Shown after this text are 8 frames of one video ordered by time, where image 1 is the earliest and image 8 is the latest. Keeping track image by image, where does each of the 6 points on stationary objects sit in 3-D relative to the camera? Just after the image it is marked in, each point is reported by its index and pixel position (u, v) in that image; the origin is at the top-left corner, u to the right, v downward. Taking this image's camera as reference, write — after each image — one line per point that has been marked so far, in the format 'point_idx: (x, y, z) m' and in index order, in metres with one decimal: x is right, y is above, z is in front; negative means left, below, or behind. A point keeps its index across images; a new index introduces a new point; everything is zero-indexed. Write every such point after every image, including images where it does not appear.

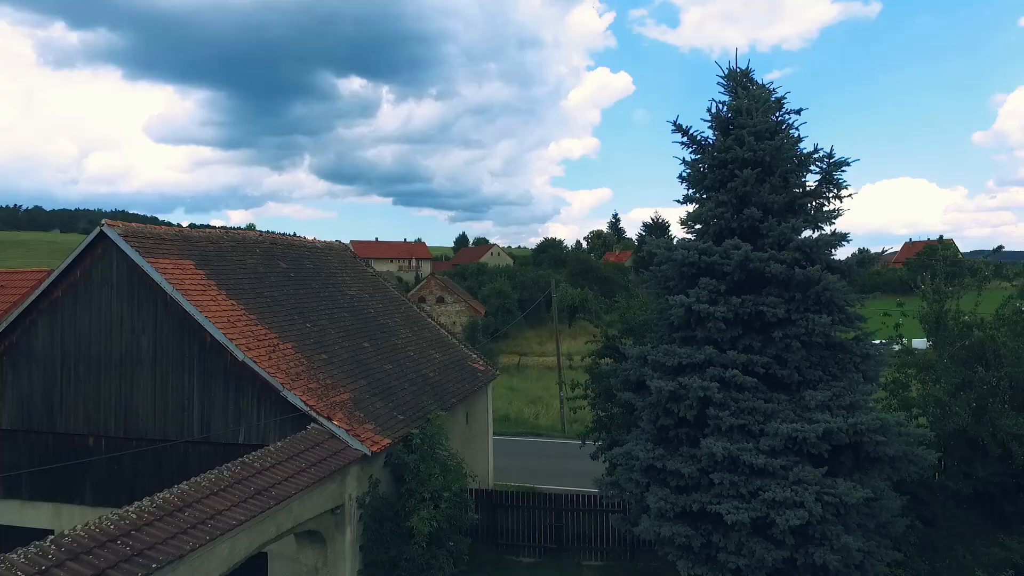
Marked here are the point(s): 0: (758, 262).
0: (+2.6, +0.3, +6.0) m
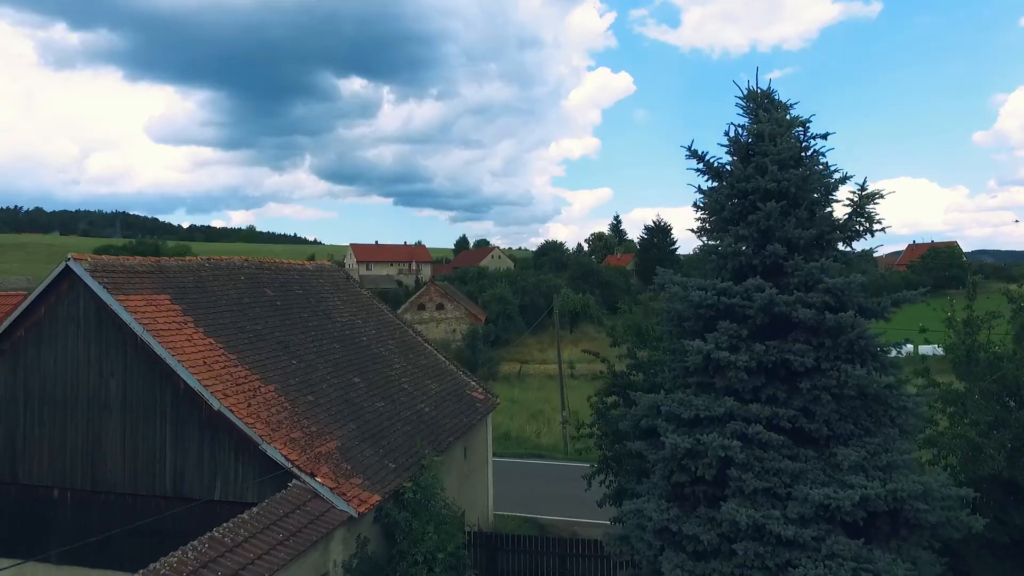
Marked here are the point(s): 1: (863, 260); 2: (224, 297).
0: (+2.6, -0.2, +5.5) m
1: (+3.5, +0.3, +5.8) m
2: (-4.0, -0.1, +7.9) m
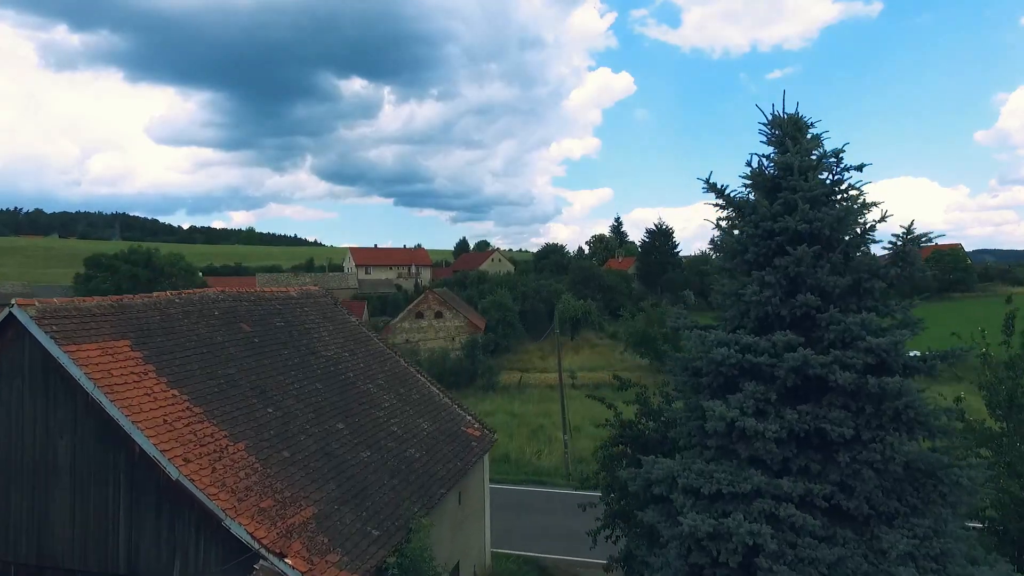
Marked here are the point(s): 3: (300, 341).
0: (+2.5, -0.7, +4.8) m
1: (+3.5, -0.2, +5.1) m
2: (-4.0, -0.6, +7.2) m
3: (-3.3, -0.8, +8.9) m
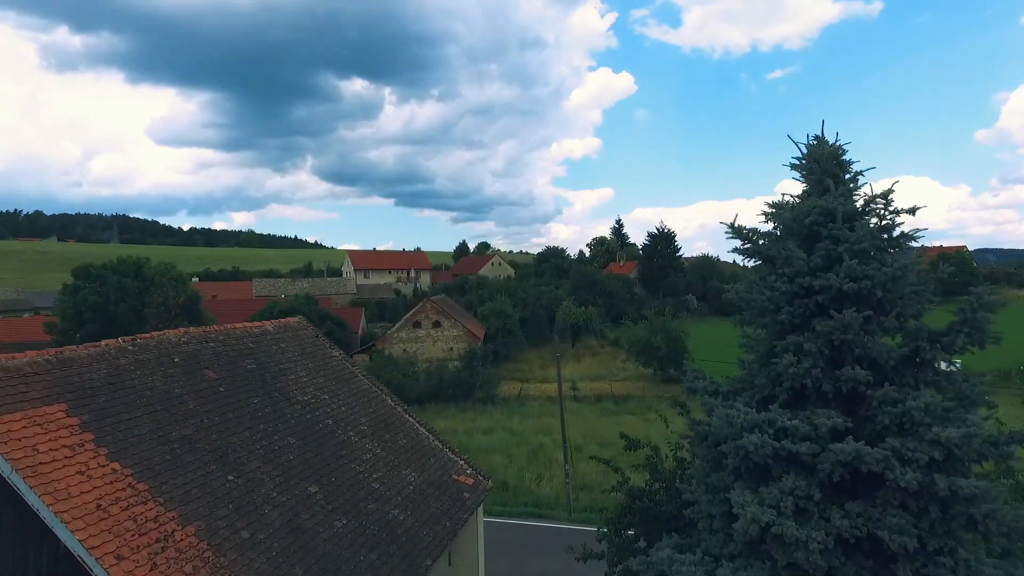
0: (+2.5, -1.2, +3.9) m
1: (+3.4, -0.7, +4.3) m
2: (-4.1, -1.2, +6.4) m
3: (-3.3, -1.4, +8.0) m
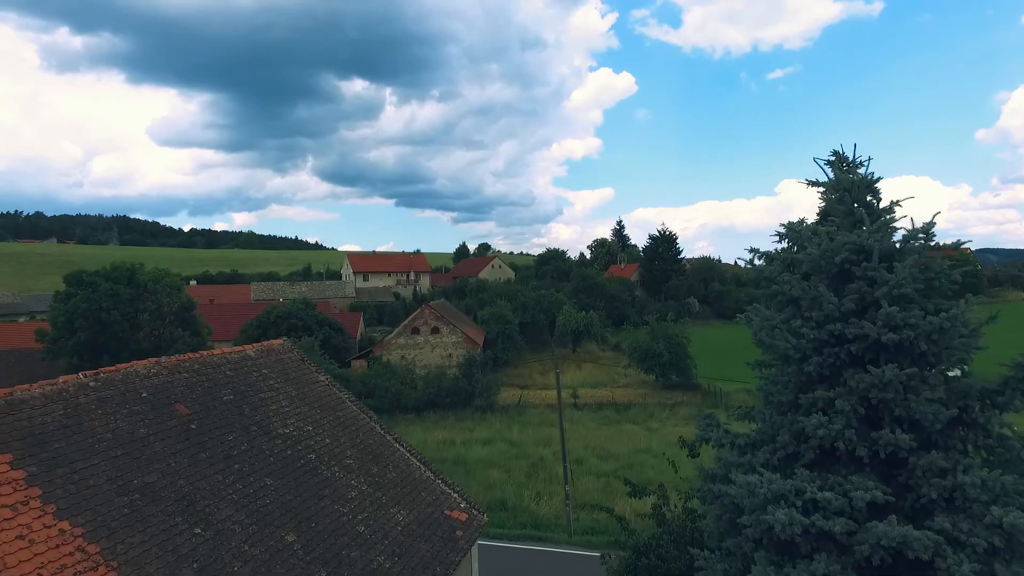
0: (+2.4, -1.5, +3.4) m
1: (+3.3, -1.0, +3.7) m
2: (-4.1, -1.5, +5.9) m
3: (-3.4, -1.7, +7.5) m
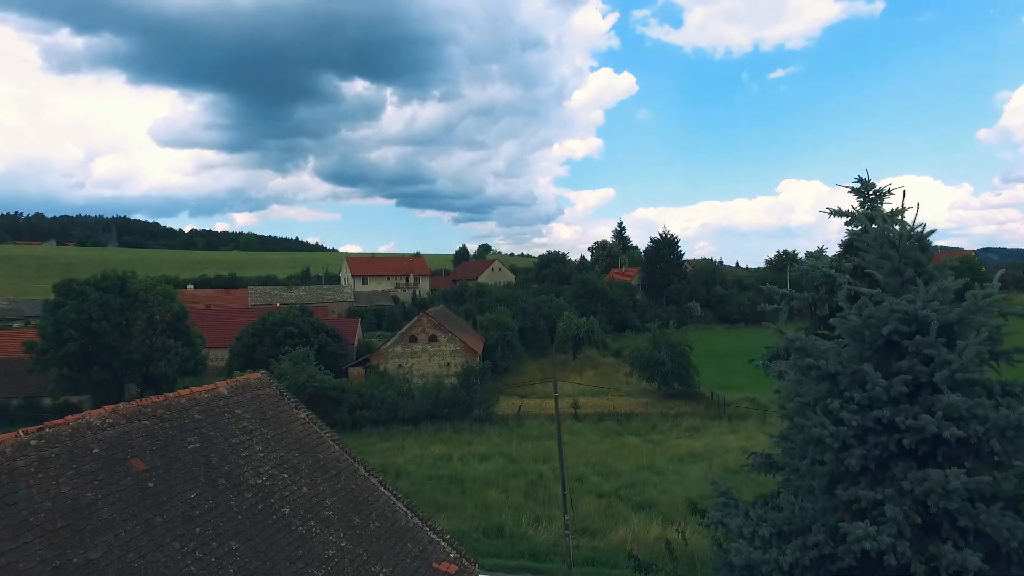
0: (+2.3, -2.0, +2.7) m
1: (+3.2, -1.5, +3.0) m
2: (-4.2, -2.0, +5.2) m
3: (-3.5, -2.1, +6.8) m
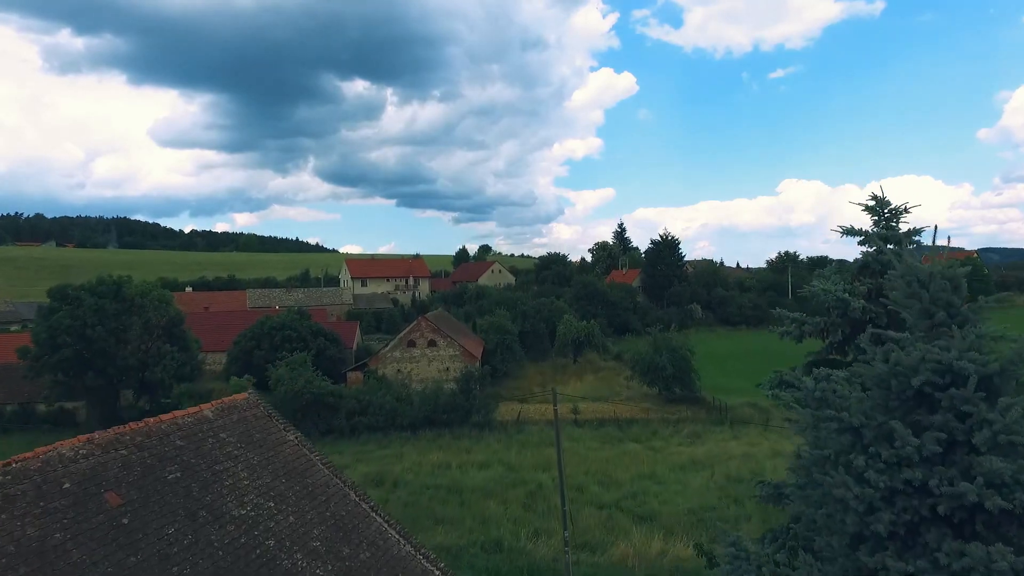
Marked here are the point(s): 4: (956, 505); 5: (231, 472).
0: (+2.3, -2.2, +2.4) m
1: (+3.2, -1.7, +2.7) m
2: (-4.3, -2.2, +4.9) m
3: (-3.5, -2.4, +6.5) m
4: (+2.3, -1.1, +2.9) m
5: (-3.5, -2.3, +7.1) m
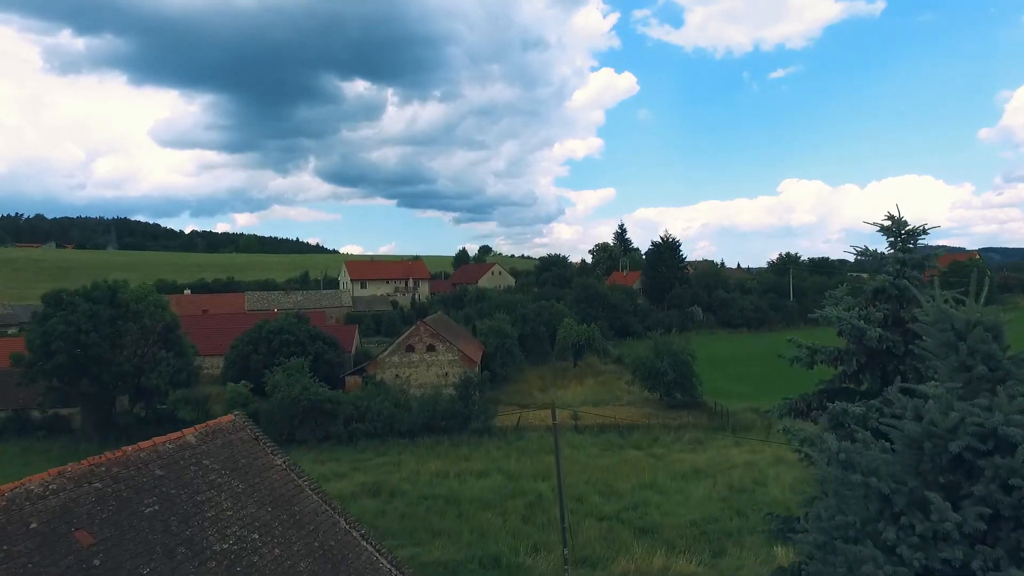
0: (+2.2, -2.5, +2.1) m
1: (+3.1, -2.0, +2.4) m
2: (-4.3, -2.5, +4.6) m
3: (-3.6, -2.7, +6.2) m
4: (+2.3, -1.3, +2.6) m
5: (-3.5, -2.5, +6.8) m
